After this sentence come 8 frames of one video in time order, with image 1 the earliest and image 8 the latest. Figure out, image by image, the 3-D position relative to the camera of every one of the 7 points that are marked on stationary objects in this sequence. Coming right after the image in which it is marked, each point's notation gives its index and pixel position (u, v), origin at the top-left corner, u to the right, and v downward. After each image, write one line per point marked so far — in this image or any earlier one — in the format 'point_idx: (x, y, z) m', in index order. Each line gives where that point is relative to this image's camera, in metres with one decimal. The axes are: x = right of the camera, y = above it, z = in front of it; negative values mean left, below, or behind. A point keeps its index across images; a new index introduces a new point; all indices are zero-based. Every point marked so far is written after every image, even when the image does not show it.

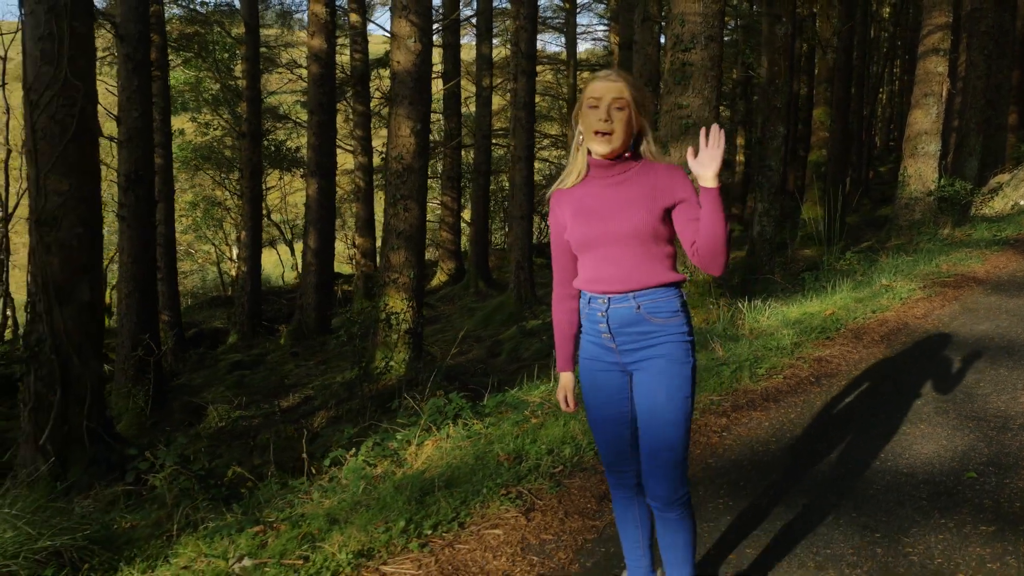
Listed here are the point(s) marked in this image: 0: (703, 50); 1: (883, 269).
0: (+1.8, +2.3, +7.5) m
1: (+3.7, +0.2, +7.7) m
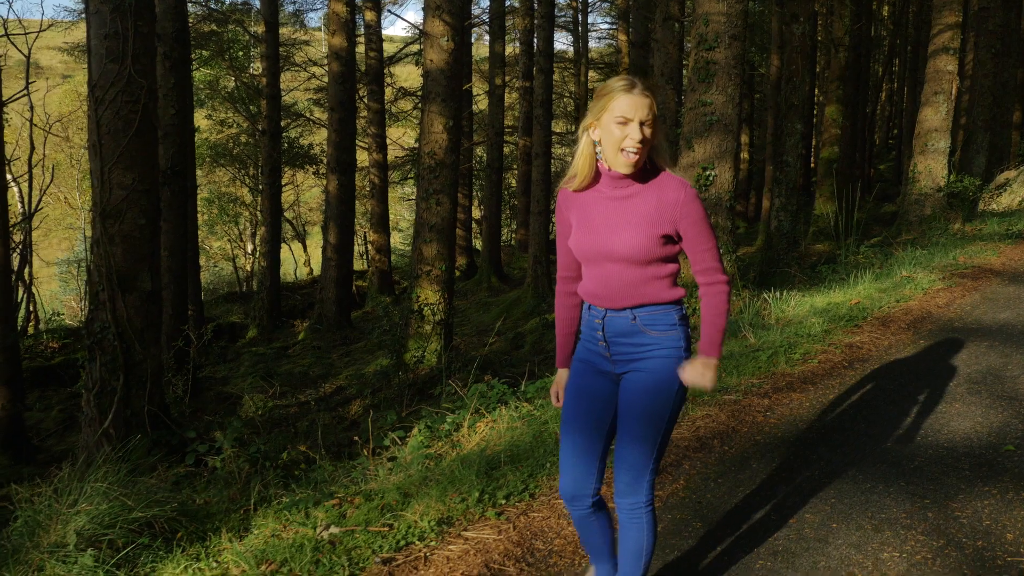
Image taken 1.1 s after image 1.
0: (+2.1, +2.4, +7.7) m
1: (+4.0, +0.3, +7.9) m
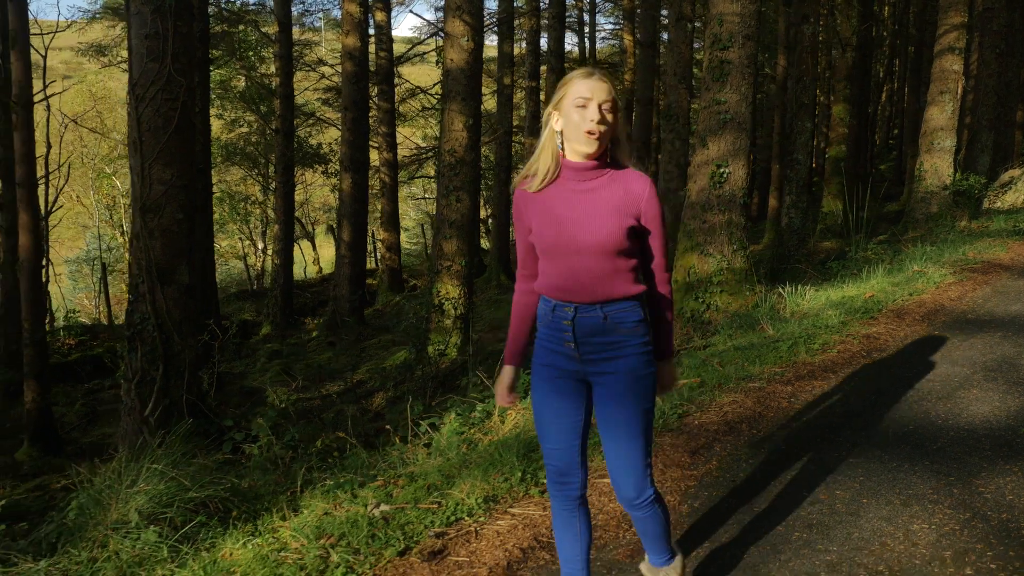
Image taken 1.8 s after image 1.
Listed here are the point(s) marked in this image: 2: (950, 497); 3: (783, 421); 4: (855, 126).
0: (+2.3, +2.4, +7.9) m
1: (+4.2, +0.3, +8.1) m
2: (+1.9, -0.9, +3.3) m
3: (+1.5, -0.7, +4.3) m
4: (+5.9, +2.8, +13.0) m
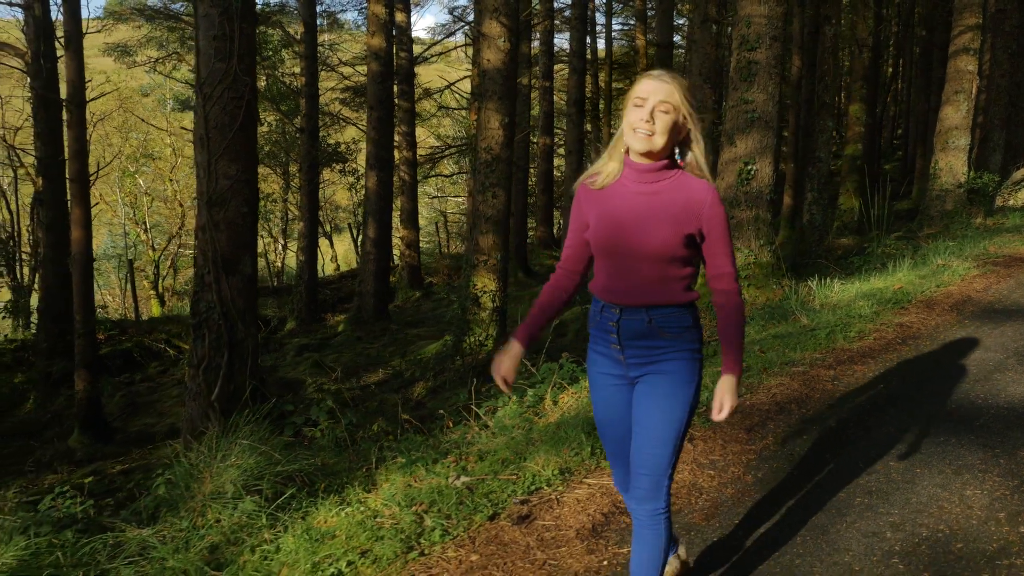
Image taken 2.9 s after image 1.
0: (+2.7, +2.5, +8.1) m
1: (+4.6, +0.4, +8.3) m
2: (+2.3, -0.8, +3.6) m
3: (+1.9, -0.7, +4.6) m
4: (+6.3, +2.9, +13.3) m
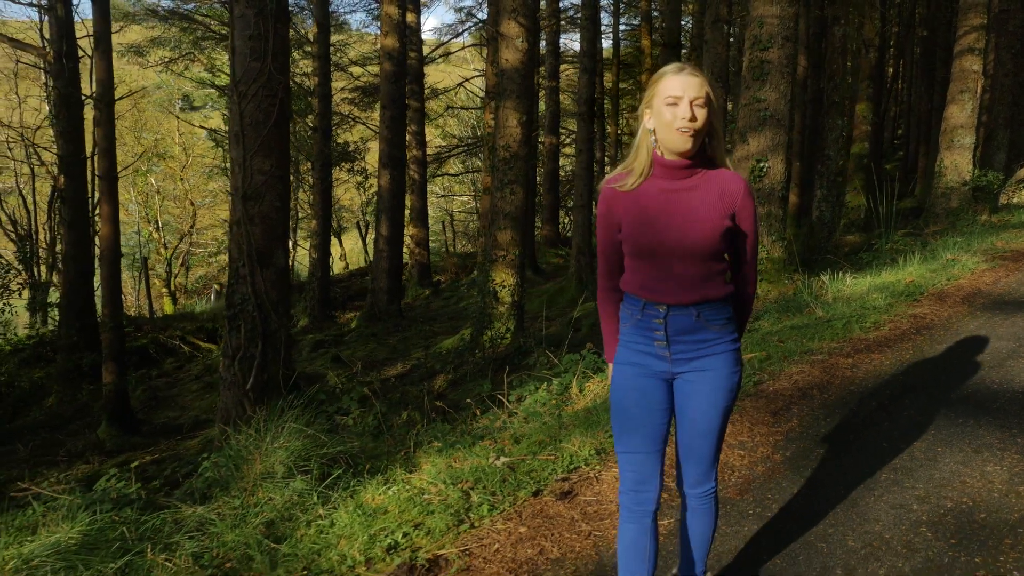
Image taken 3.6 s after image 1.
0: (+2.9, +2.6, +8.3) m
1: (+4.8, +0.5, +8.5) m
2: (+2.5, -0.8, +3.7) m
3: (+2.1, -0.6, +4.8) m
4: (+6.5, +2.9, +13.4) m
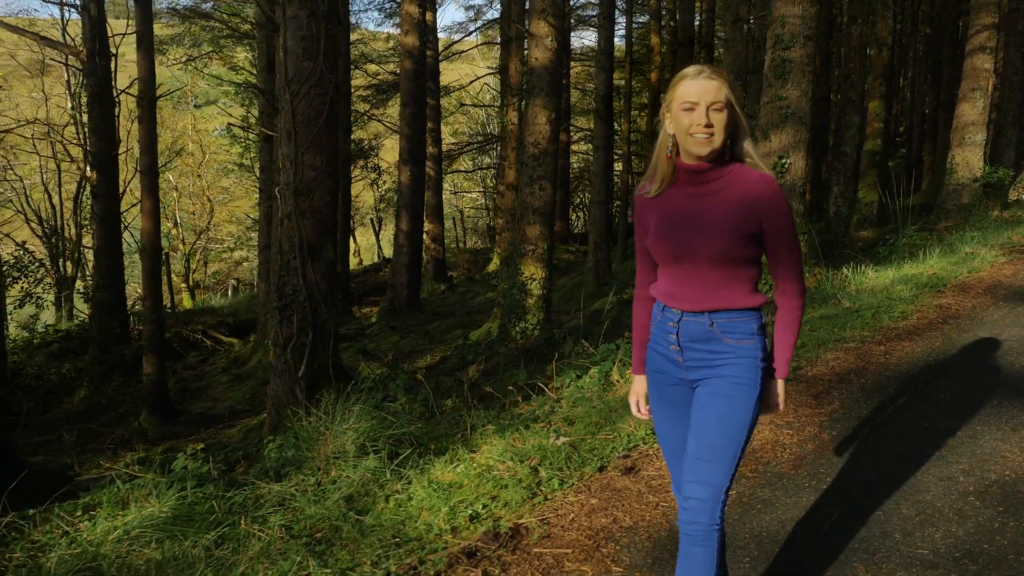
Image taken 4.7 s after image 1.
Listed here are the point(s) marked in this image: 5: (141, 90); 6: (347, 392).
0: (+3.2, +2.7, +8.5) m
1: (+5.1, +0.5, +8.7) m
2: (+2.8, -0.7, +4.0) m
3: (+2.4, -0.5, +5.0) m
4: (+6.8, +3.0, +13.7) m
5: (-3.9, +2.1, +8.1) m
6: (-1.1, -0.7, +5.3) m
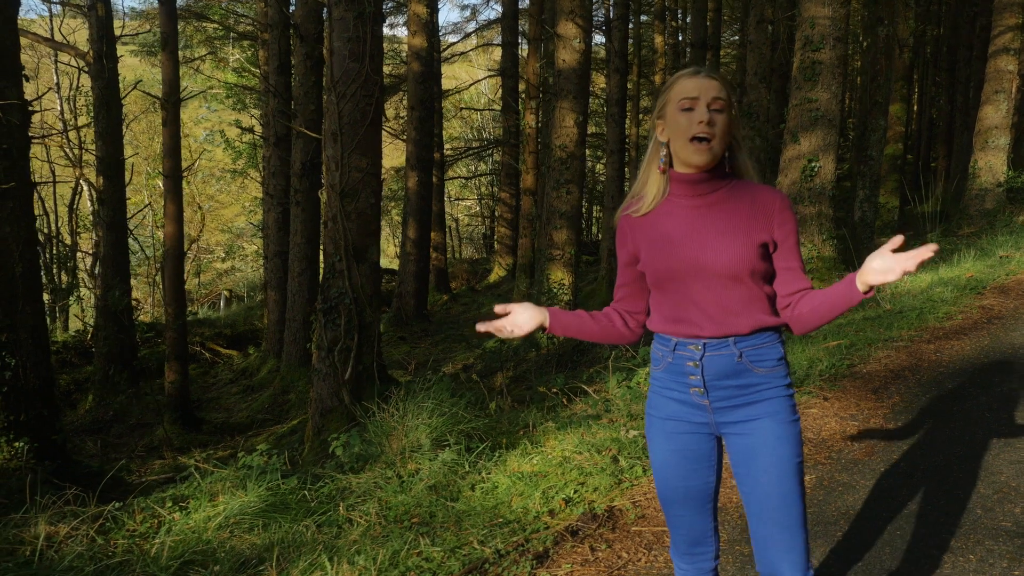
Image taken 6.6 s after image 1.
0: (+3.5, +2.6, +8.7) m
1: (+5.4, +0.5, +9.0) m
2: (+3.2, -0.7, +4.1) m
3: (+2.8, -0.5, +5.1) m
4: (+6.9, +2.9, +14.0) m
5: (-3.6, +2.0, +8.0) m
6: (-0.7, -0.7, +5.3) m
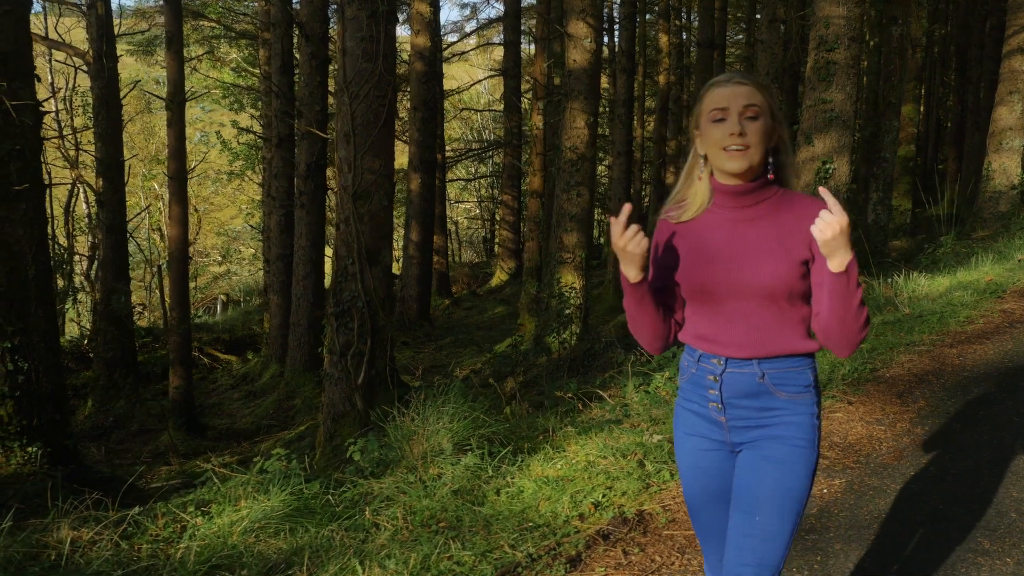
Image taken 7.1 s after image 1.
0: (+3.6, +2.5, +8.7) m
1: (+5.4, +0.4, +8.9) m
2: (+3.3, -0.7, +4.1) m
3: (+2.9, -0.5, +5.1) m
4: (+6.9, +2.8, +14.0) m
5: (-3.5, +2.0, +7.9) m
6: (-0.6, -0.7, +5.2) m
